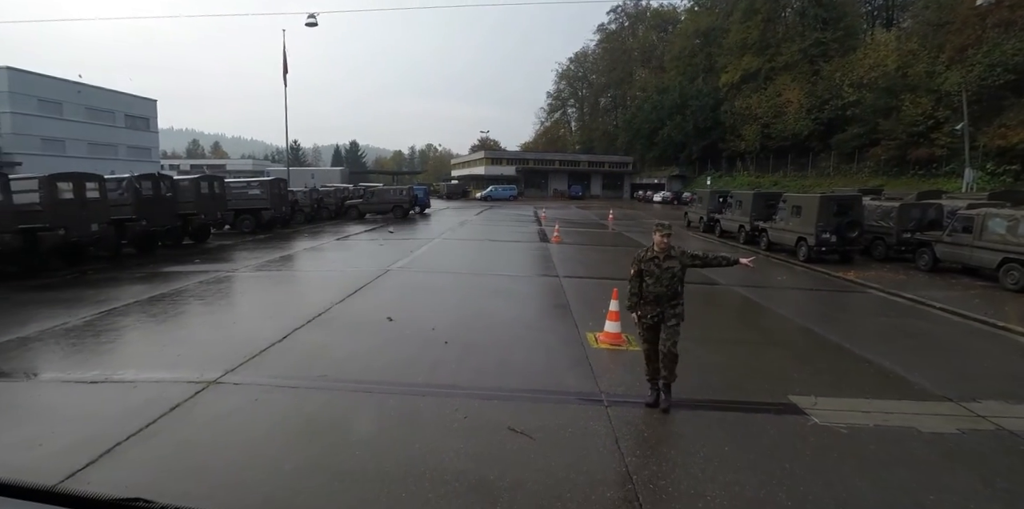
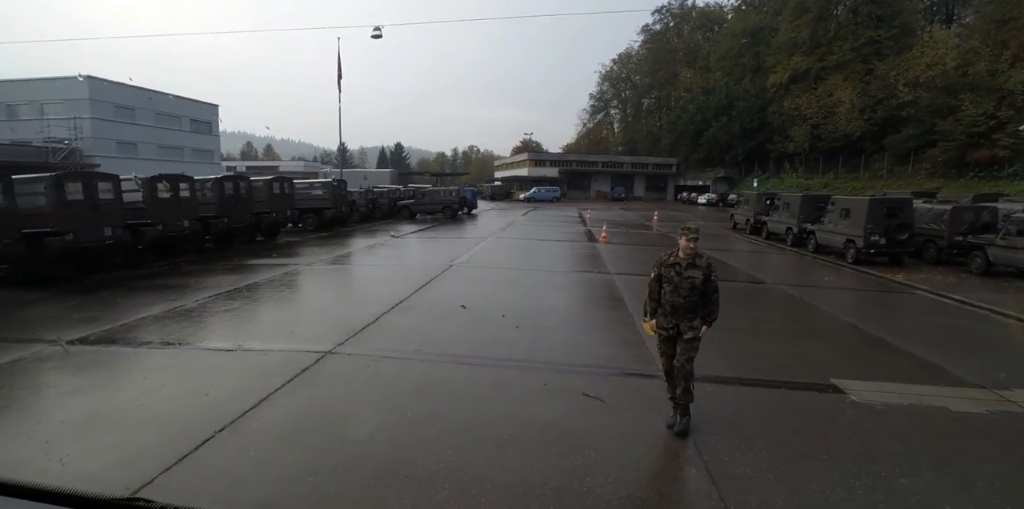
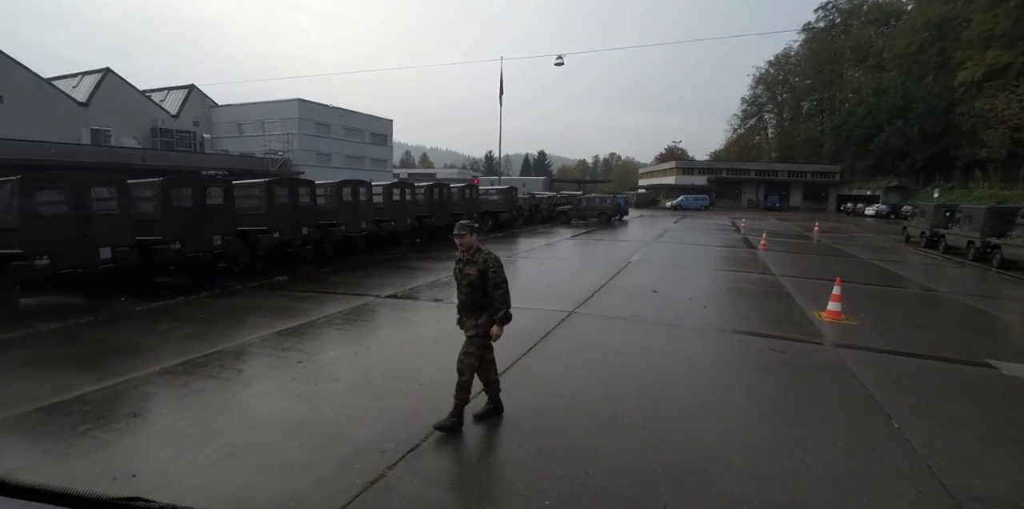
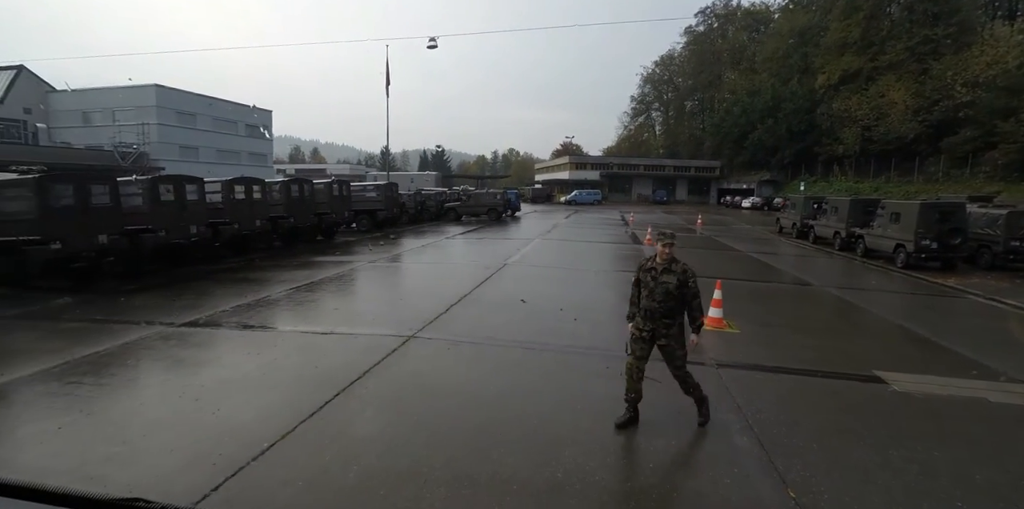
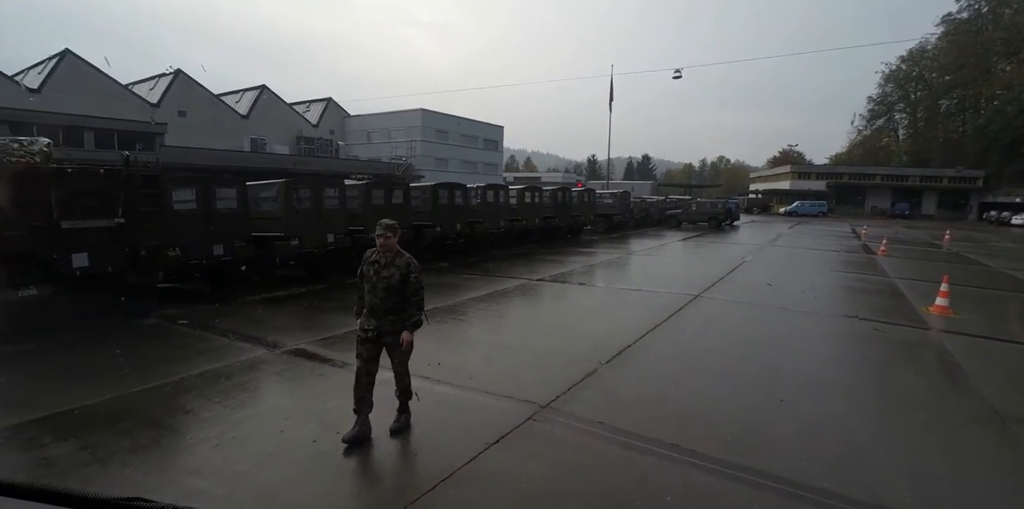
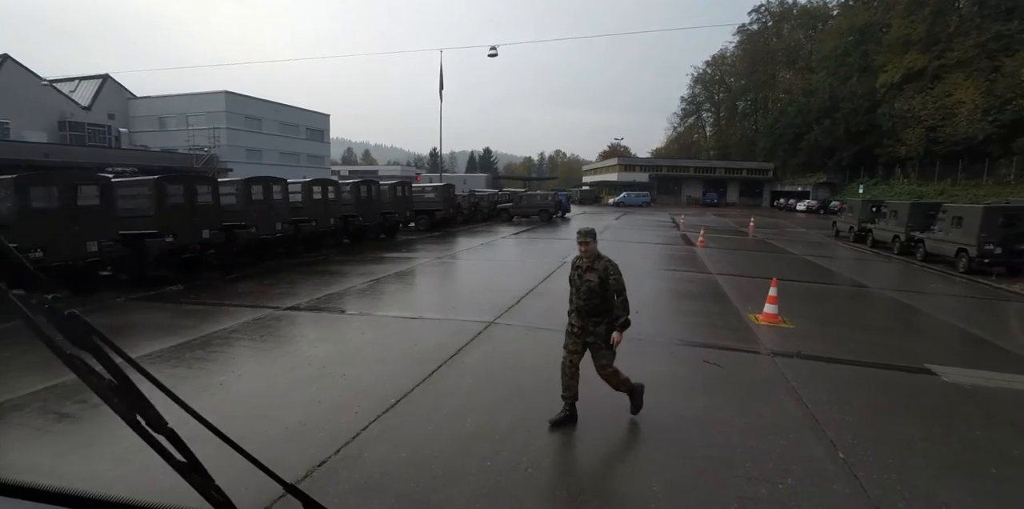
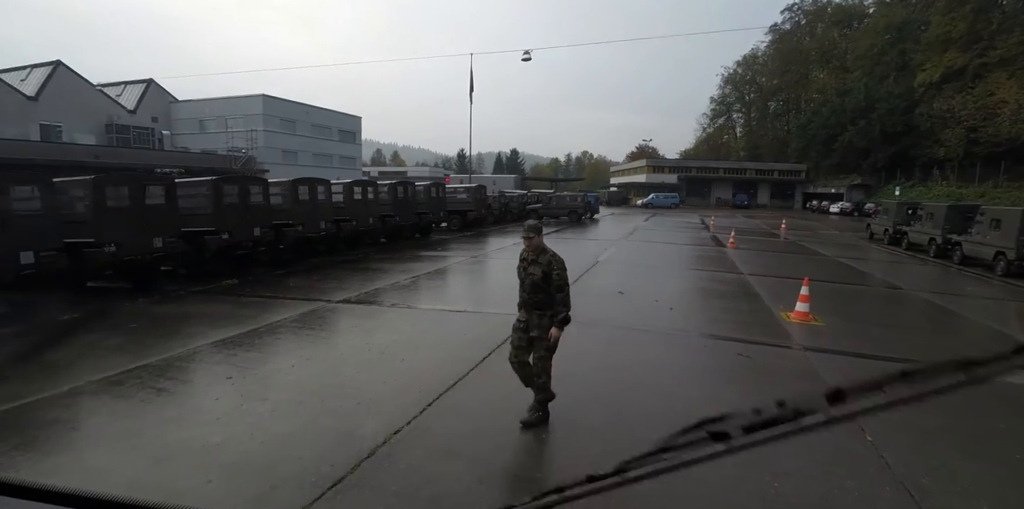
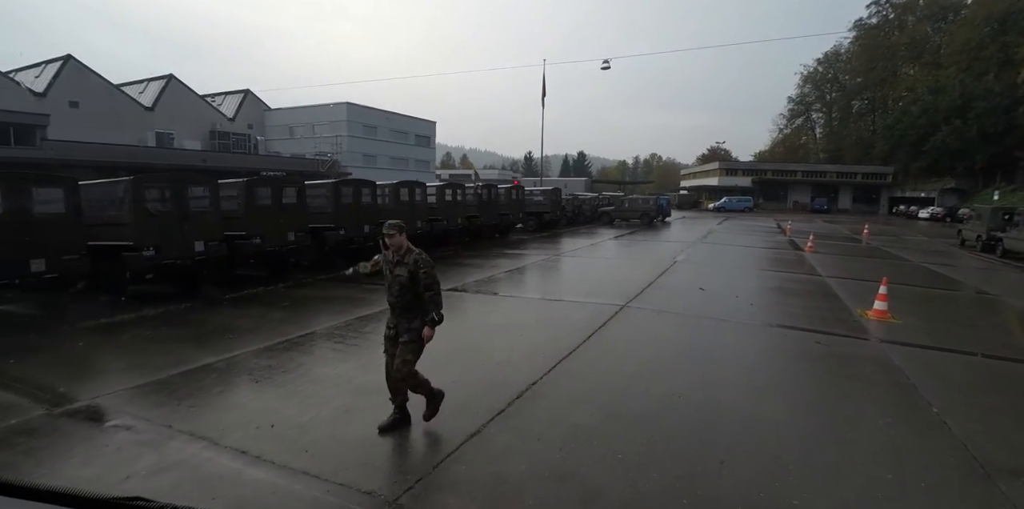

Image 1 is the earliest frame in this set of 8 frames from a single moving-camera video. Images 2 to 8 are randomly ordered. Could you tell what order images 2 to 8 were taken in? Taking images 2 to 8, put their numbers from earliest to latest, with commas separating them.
2, 4, 6, 7, 3, 8, 5
